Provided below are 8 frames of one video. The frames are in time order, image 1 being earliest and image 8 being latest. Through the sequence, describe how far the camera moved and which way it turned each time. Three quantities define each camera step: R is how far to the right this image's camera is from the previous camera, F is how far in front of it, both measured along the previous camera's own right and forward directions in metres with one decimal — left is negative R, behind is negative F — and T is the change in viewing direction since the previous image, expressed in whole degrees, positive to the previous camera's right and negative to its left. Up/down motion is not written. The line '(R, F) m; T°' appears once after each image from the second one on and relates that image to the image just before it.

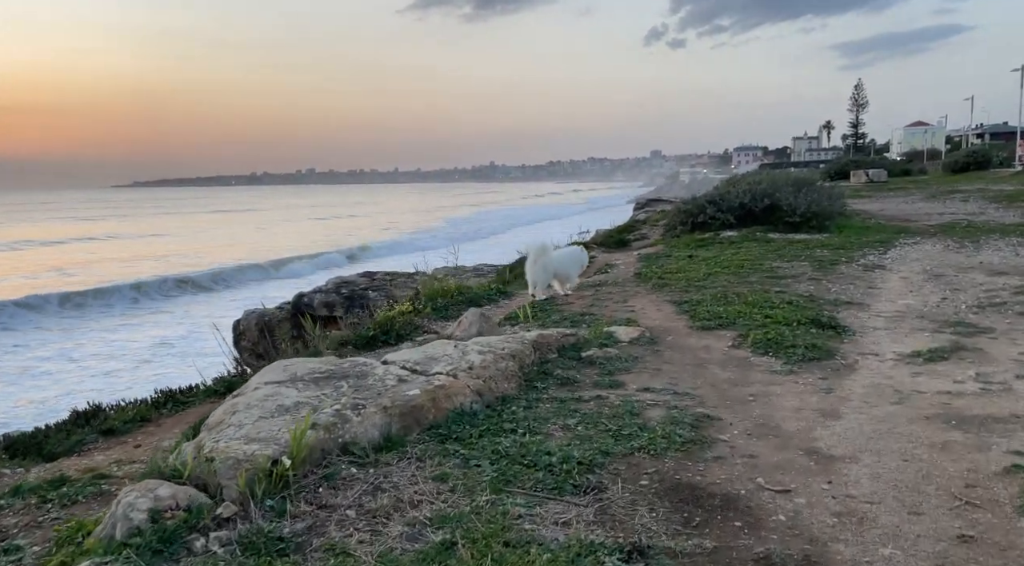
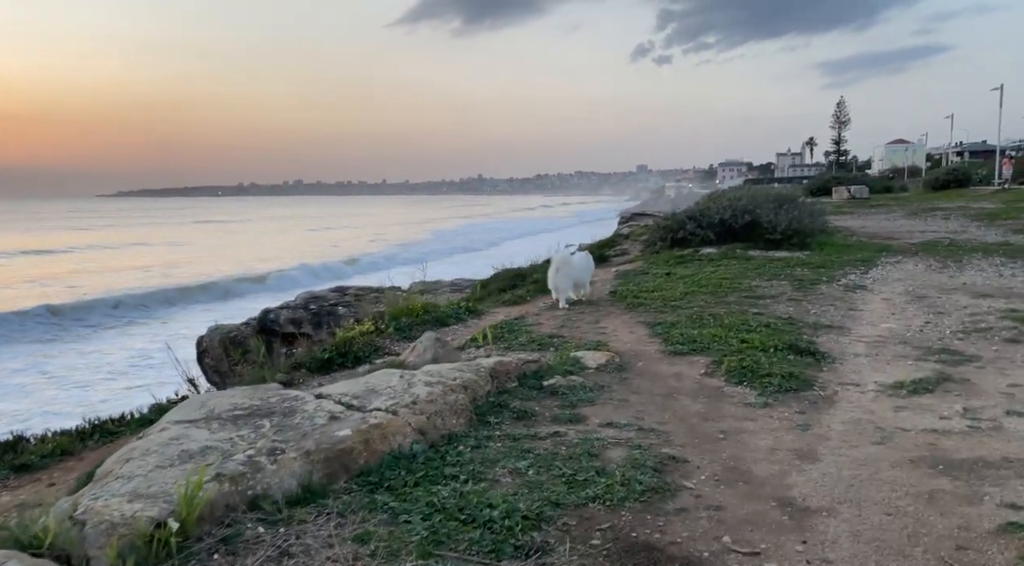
(+0.2, +0.5) m; +1°
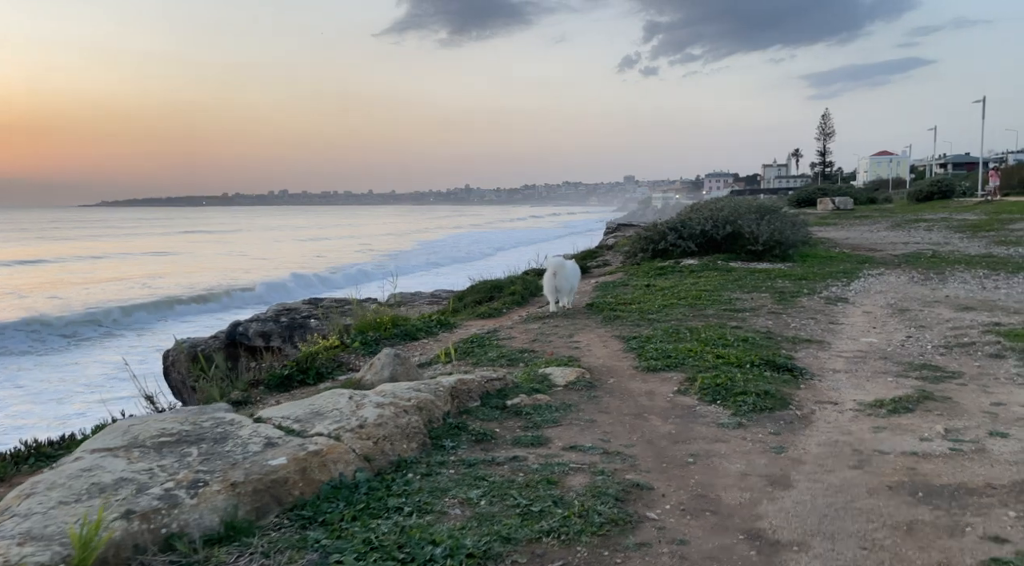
(+0.2, +0.3) m; +1°
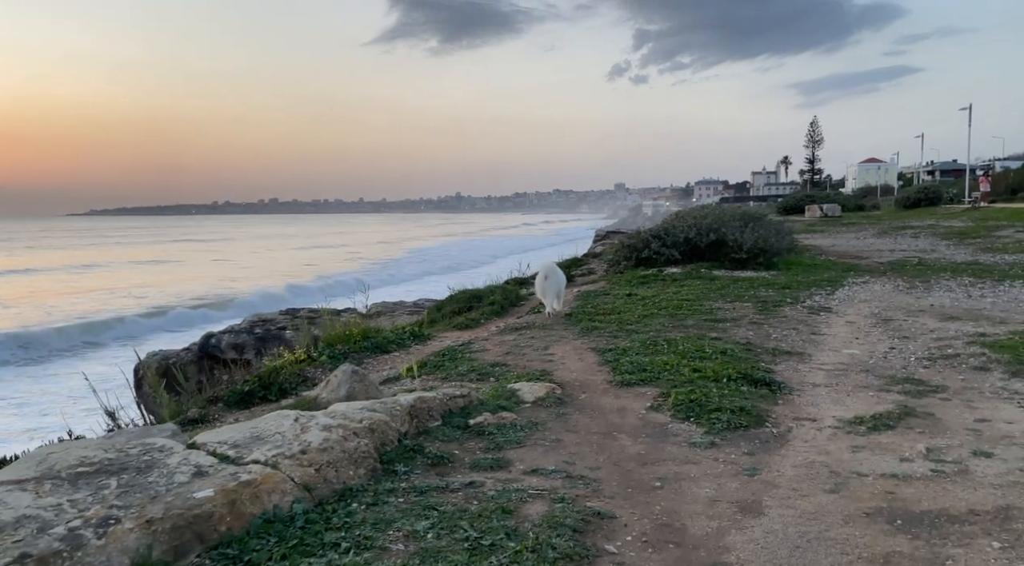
(+0.2, +0.3) m; +1°
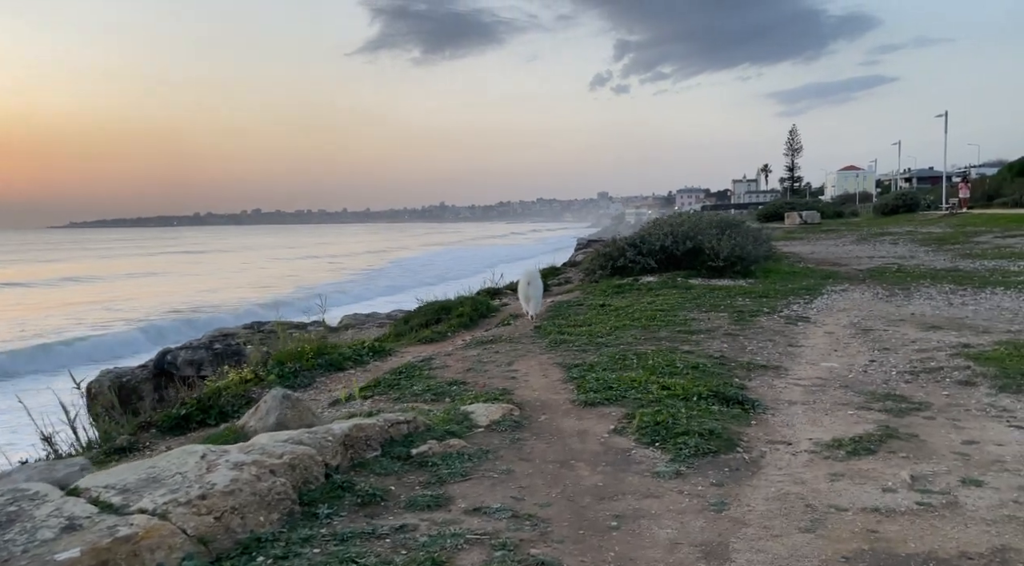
(+0.3, +0.5) m; +1°
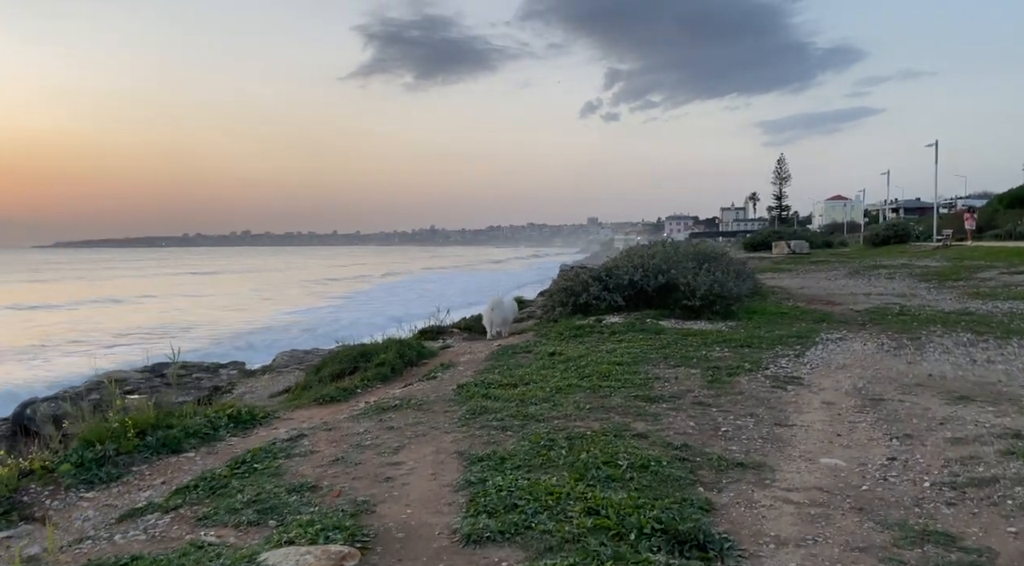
(+0.8, +2.2) m; +1°
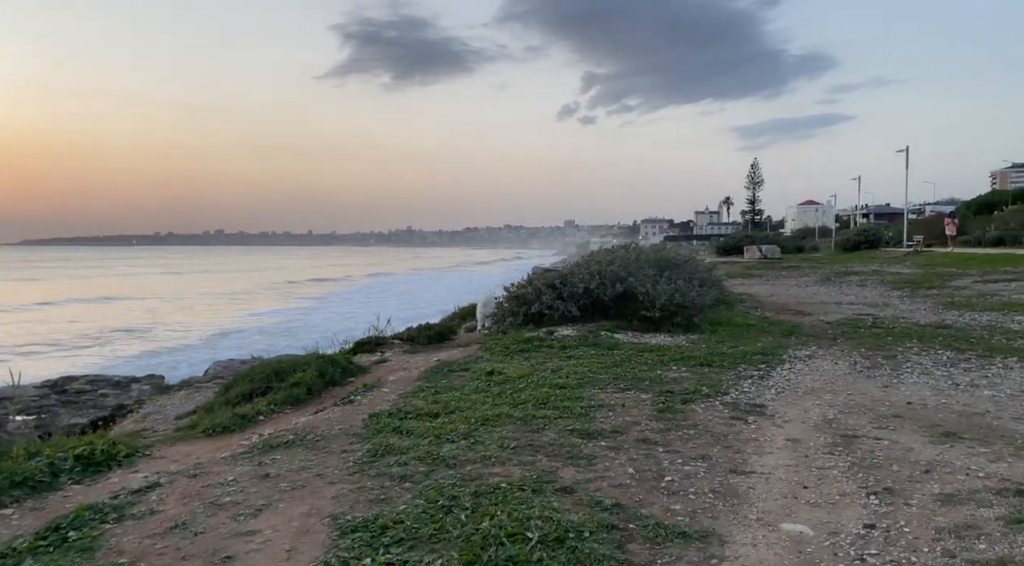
(+0.5, +1.2) m; +2°
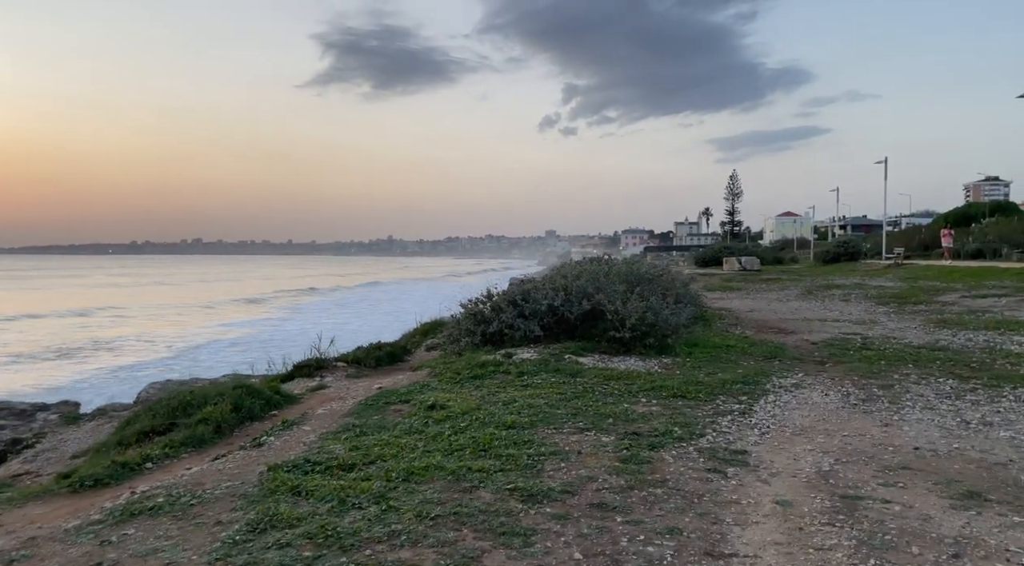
(+0.4, +1.3) m; +1°
